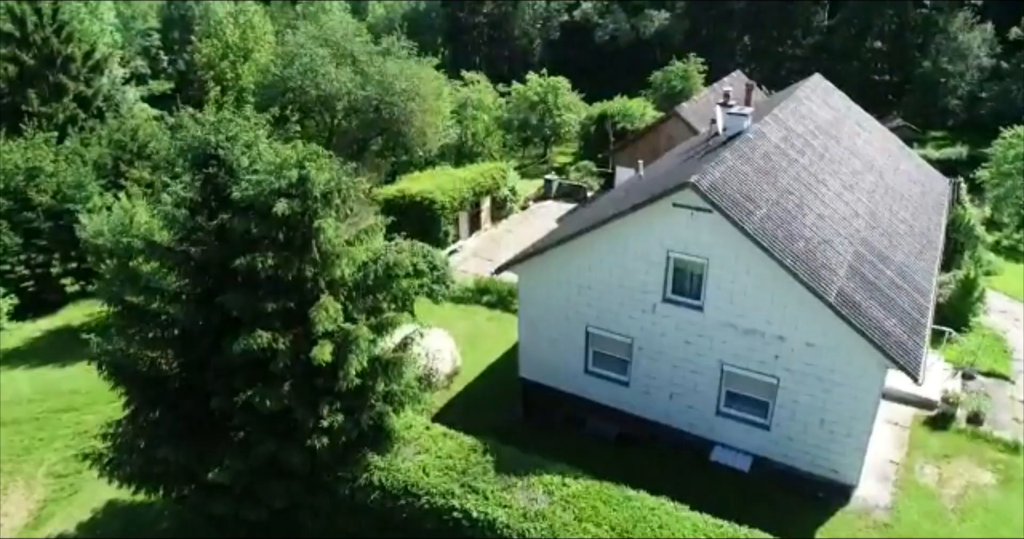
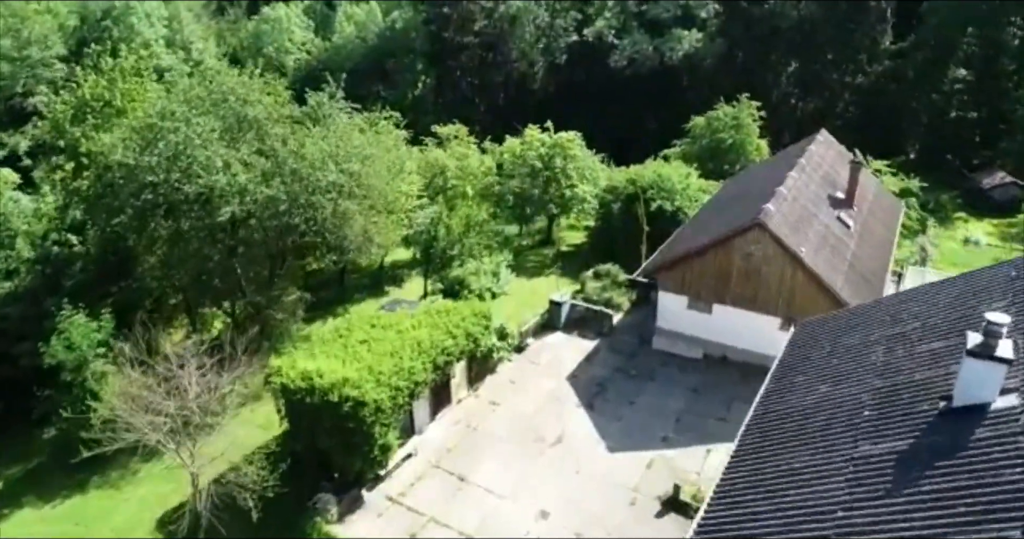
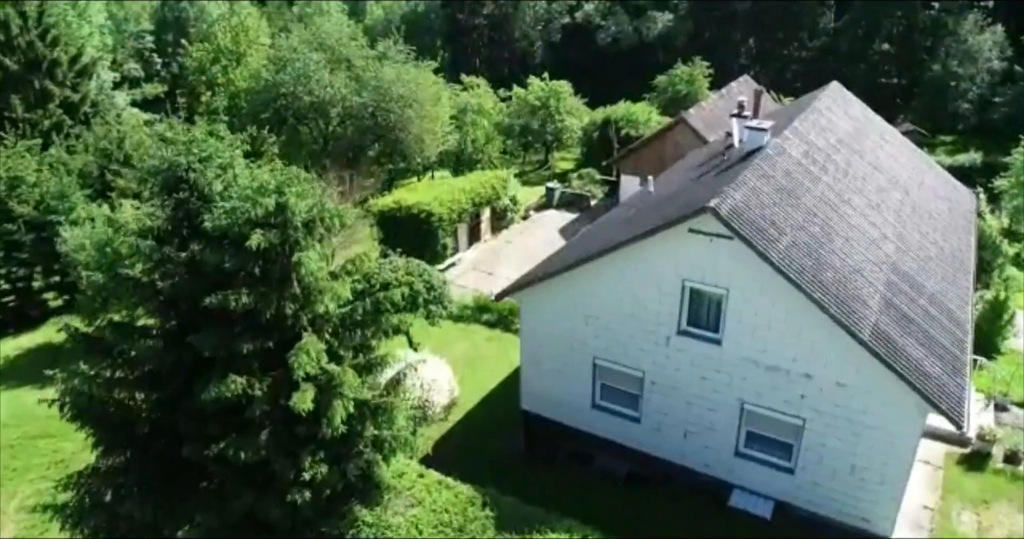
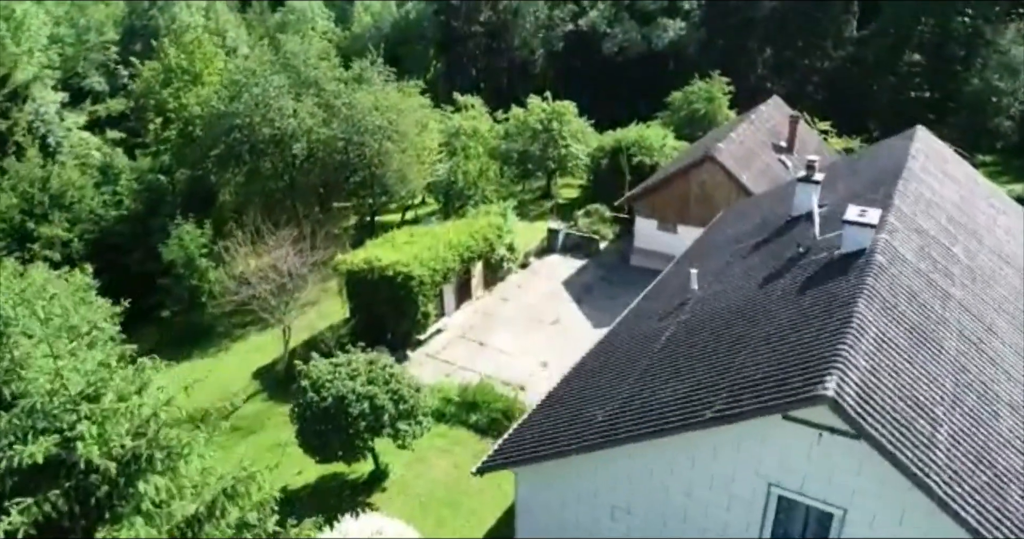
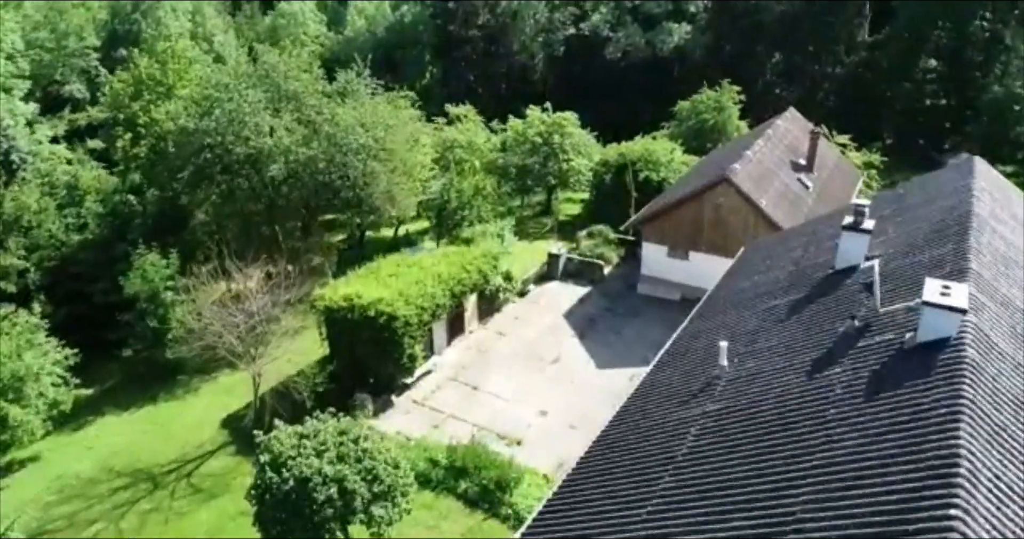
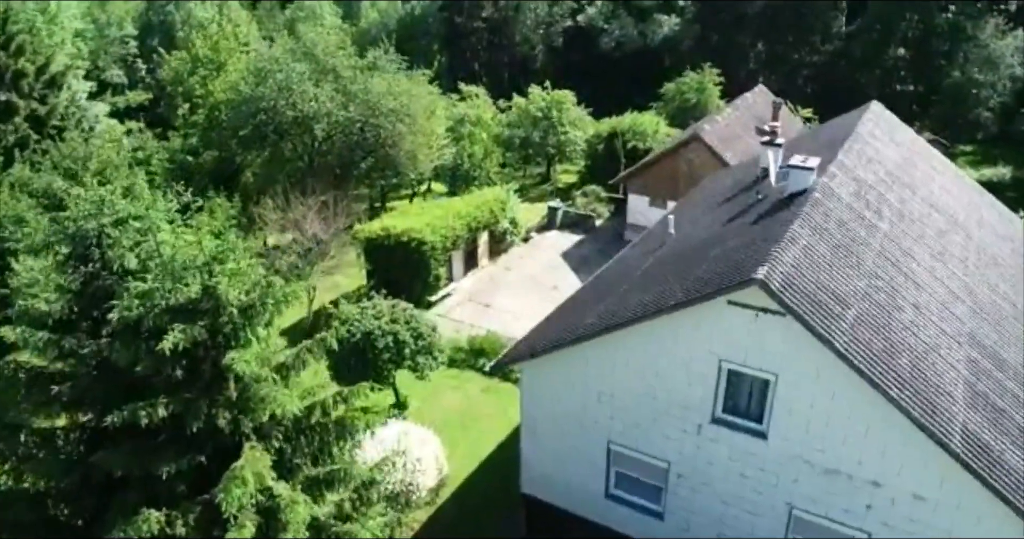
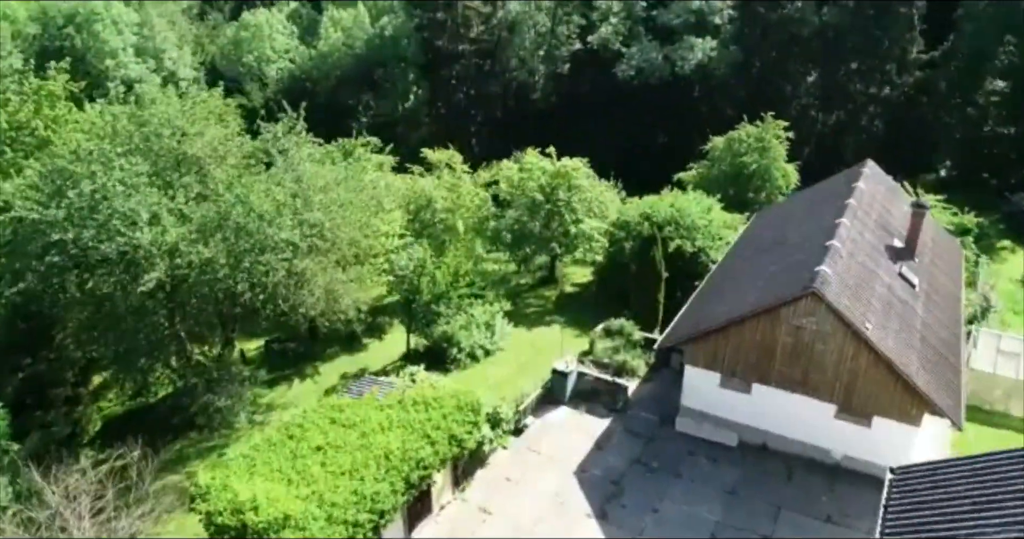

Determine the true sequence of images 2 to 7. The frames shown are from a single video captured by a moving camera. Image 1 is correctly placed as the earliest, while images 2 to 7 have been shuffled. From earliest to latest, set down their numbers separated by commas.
3, 6, 4, 5, 2, 7
